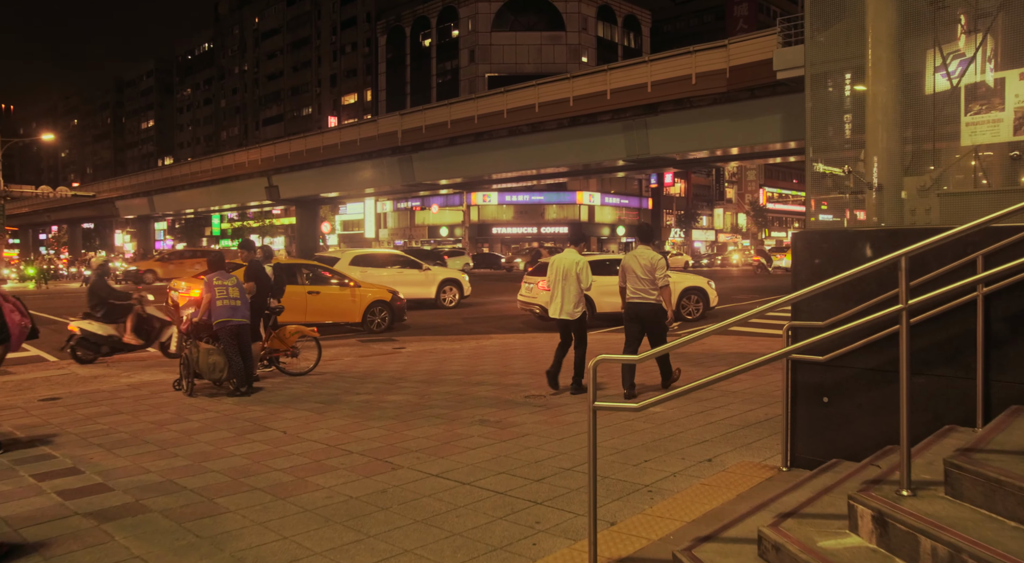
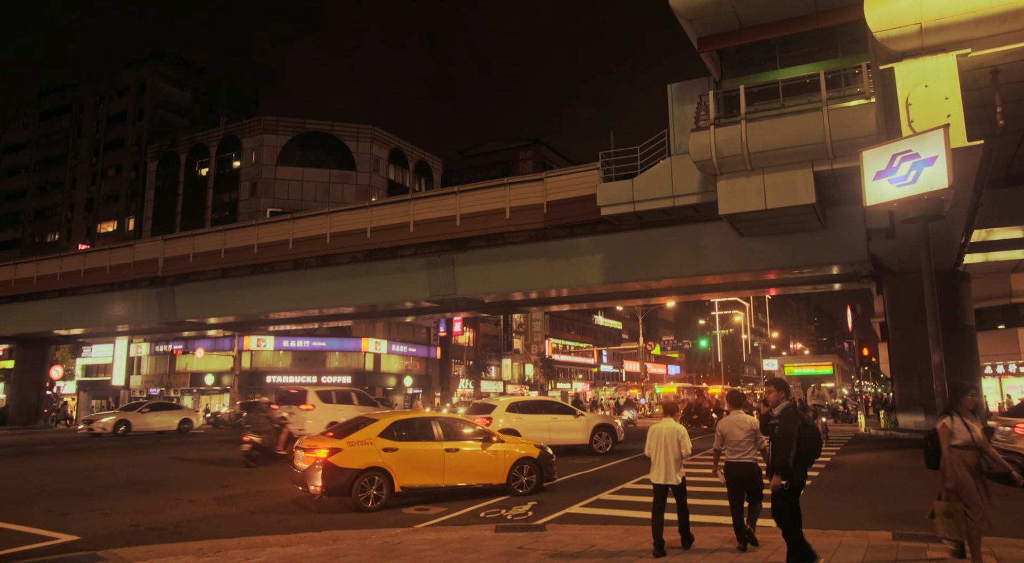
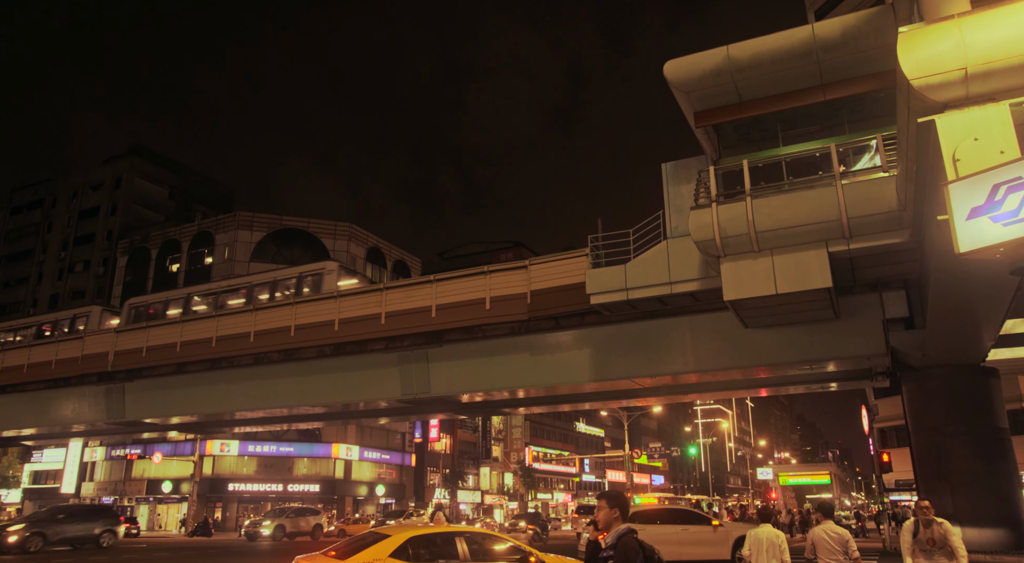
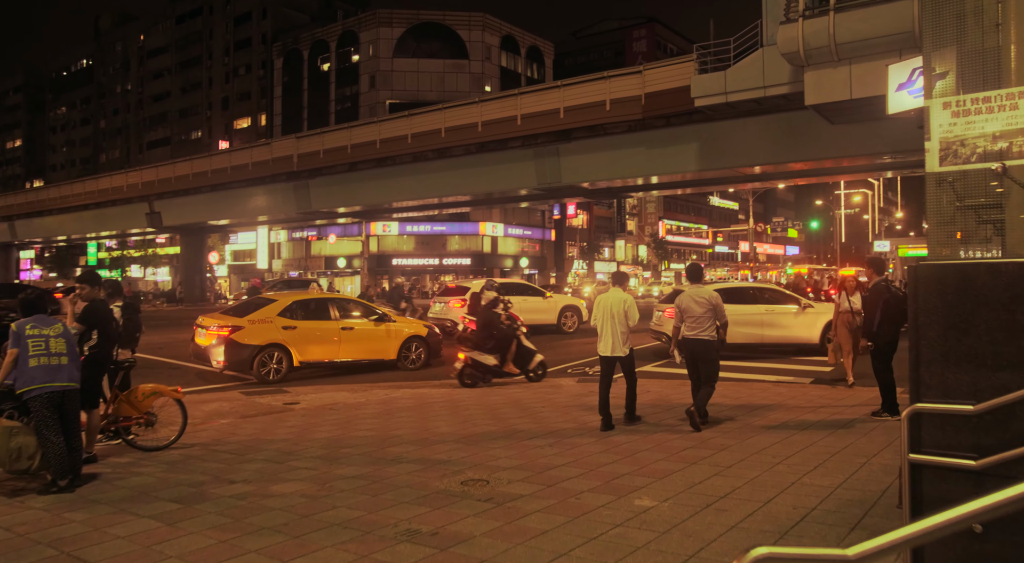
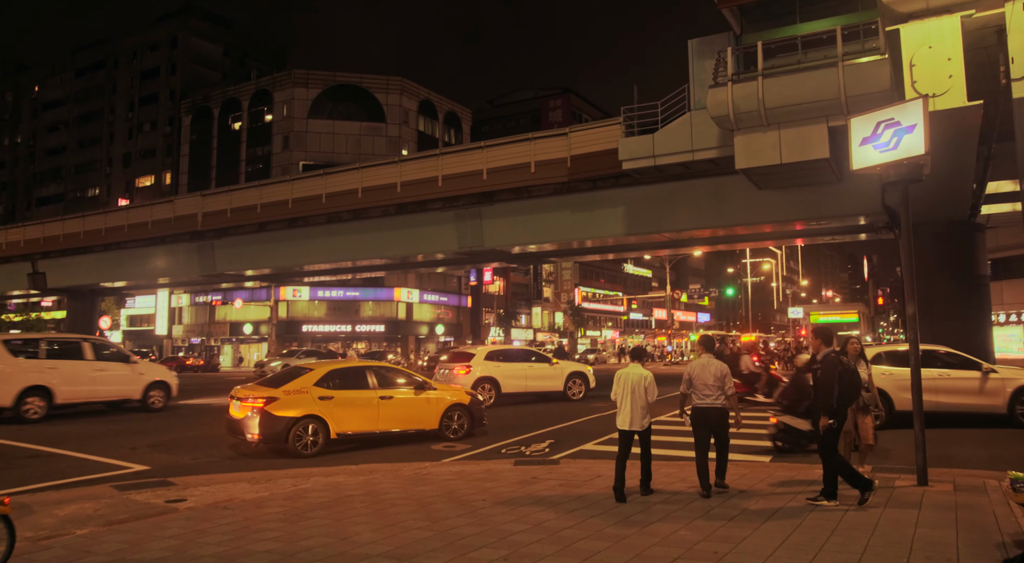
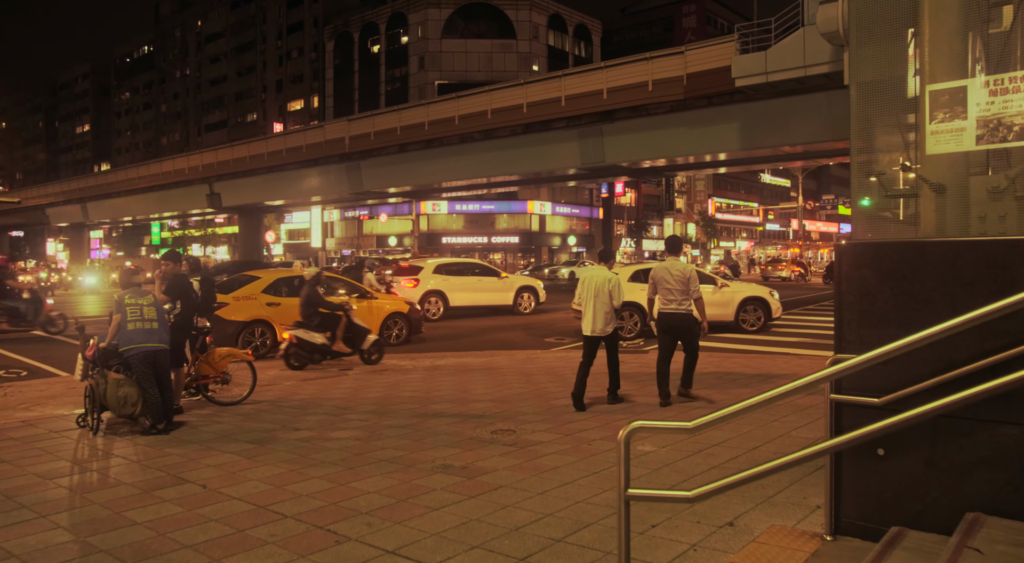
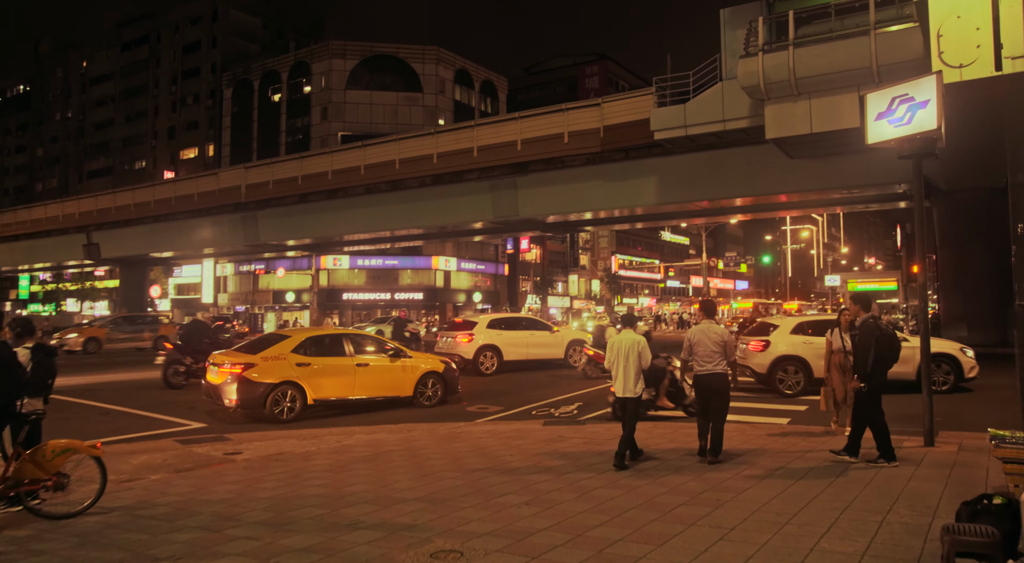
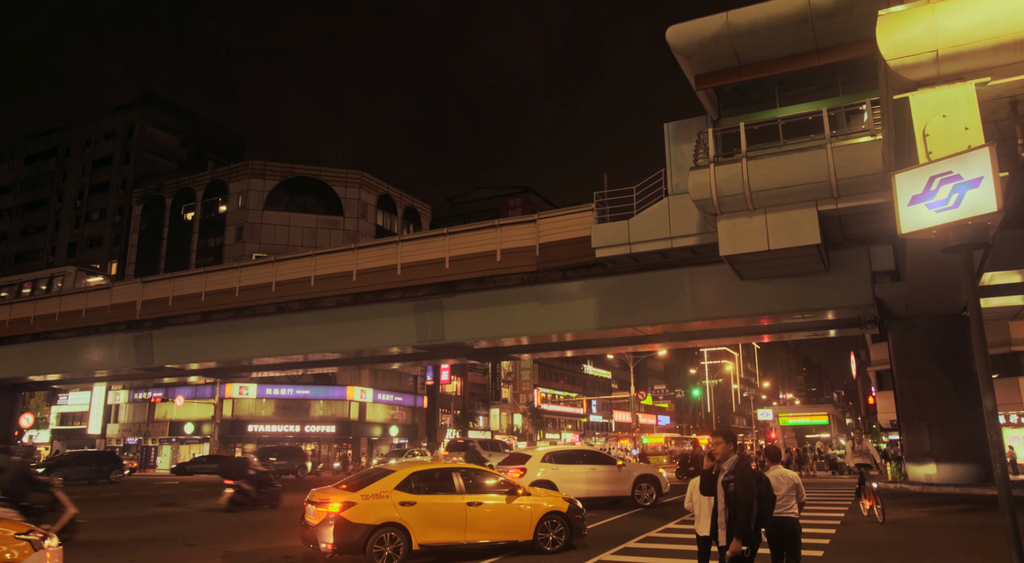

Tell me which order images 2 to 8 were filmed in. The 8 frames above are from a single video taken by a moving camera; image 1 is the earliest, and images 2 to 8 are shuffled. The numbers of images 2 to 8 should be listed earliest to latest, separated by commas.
6, 4, 7, 5, 2, 8, 3
